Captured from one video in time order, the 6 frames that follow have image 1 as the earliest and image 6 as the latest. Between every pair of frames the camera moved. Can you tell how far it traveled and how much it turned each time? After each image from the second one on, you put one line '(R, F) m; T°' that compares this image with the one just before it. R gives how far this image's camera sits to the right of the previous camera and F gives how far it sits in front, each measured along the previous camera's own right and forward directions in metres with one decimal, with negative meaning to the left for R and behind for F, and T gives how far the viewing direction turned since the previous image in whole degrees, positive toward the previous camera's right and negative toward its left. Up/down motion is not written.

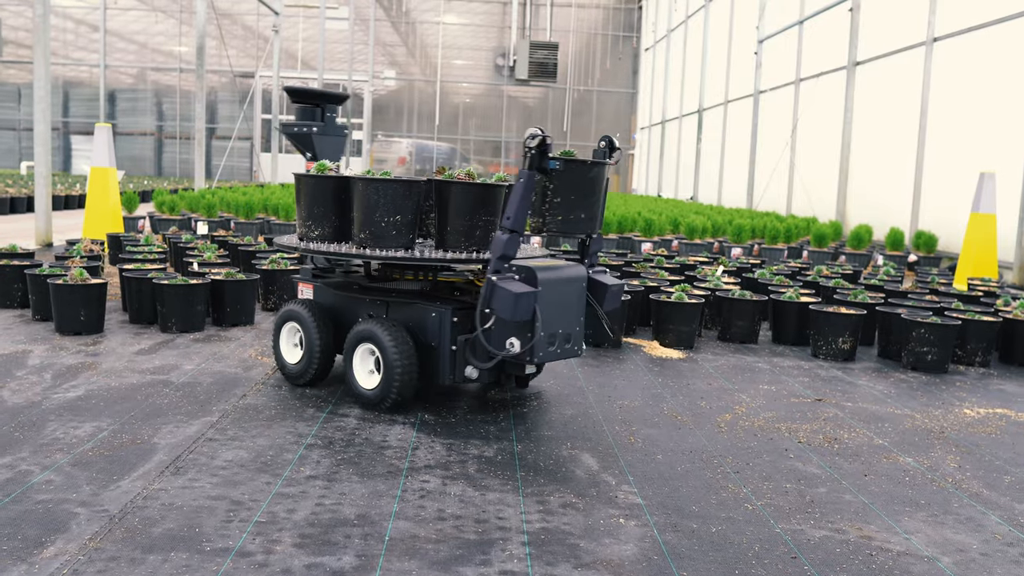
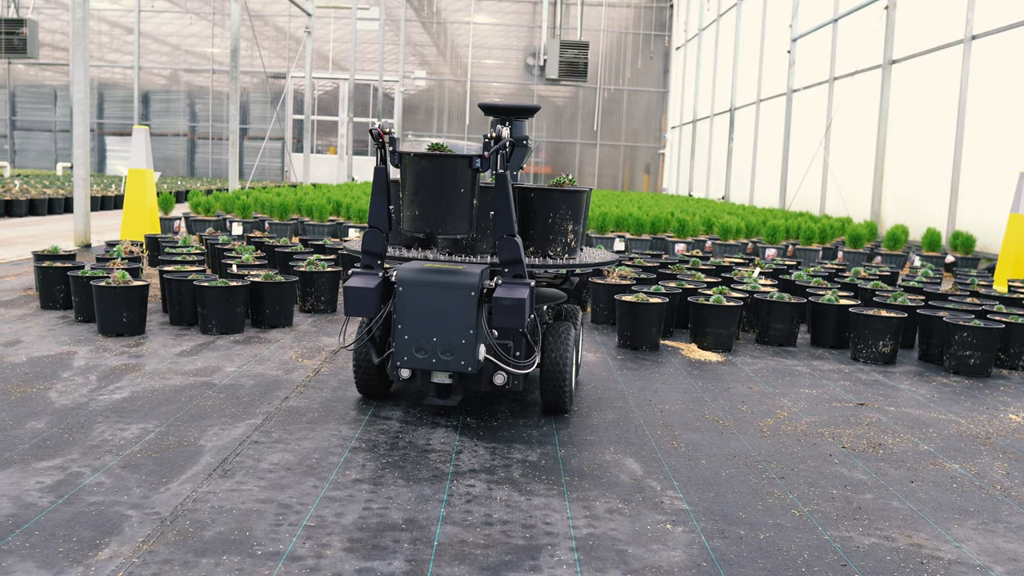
(-0.1, 0.0) m; -2°
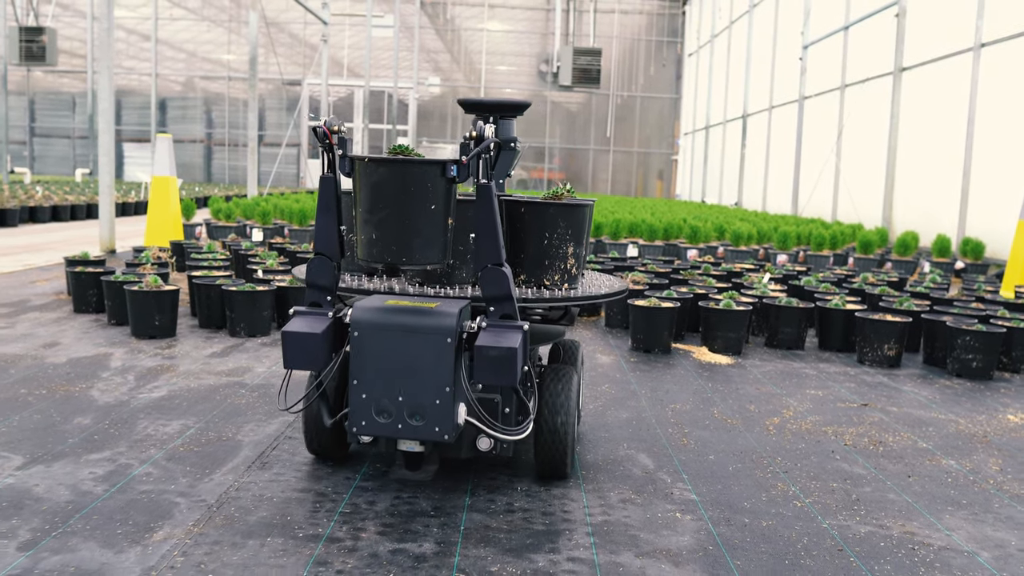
(0.0, -0.3) m; -1°
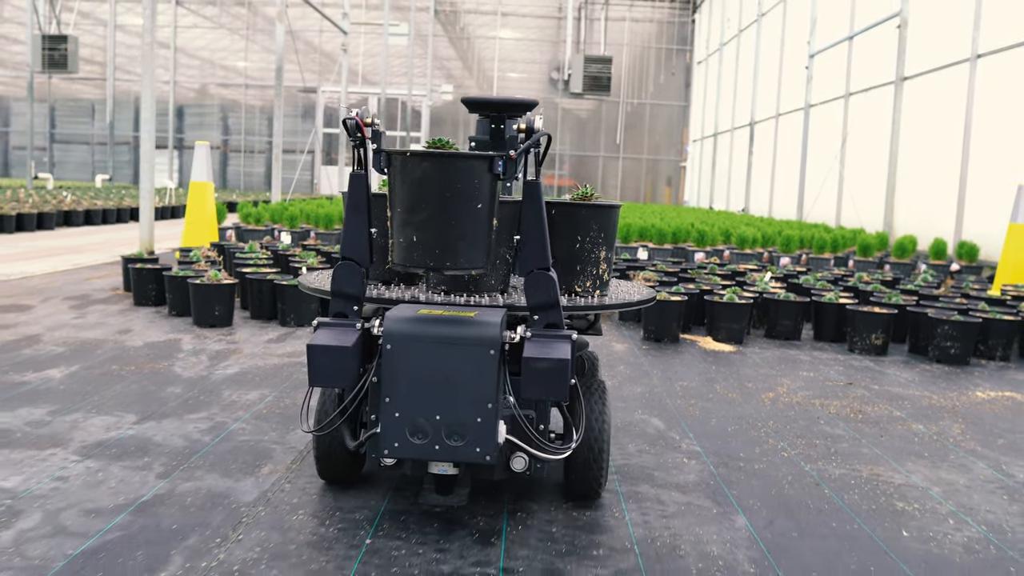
(-0.1, -0.8) m; 0°
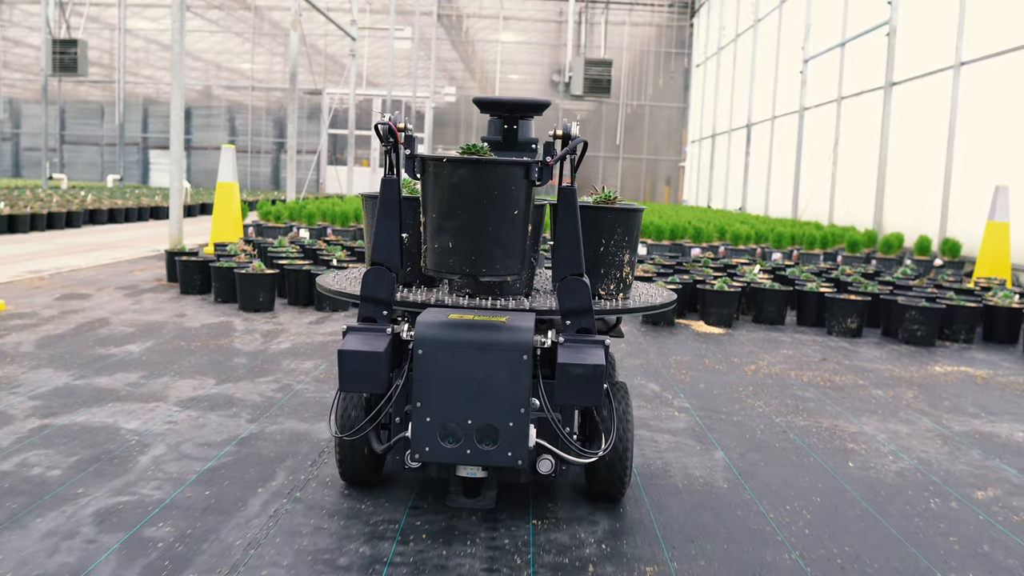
(-0.1, -0.9) m; 0°
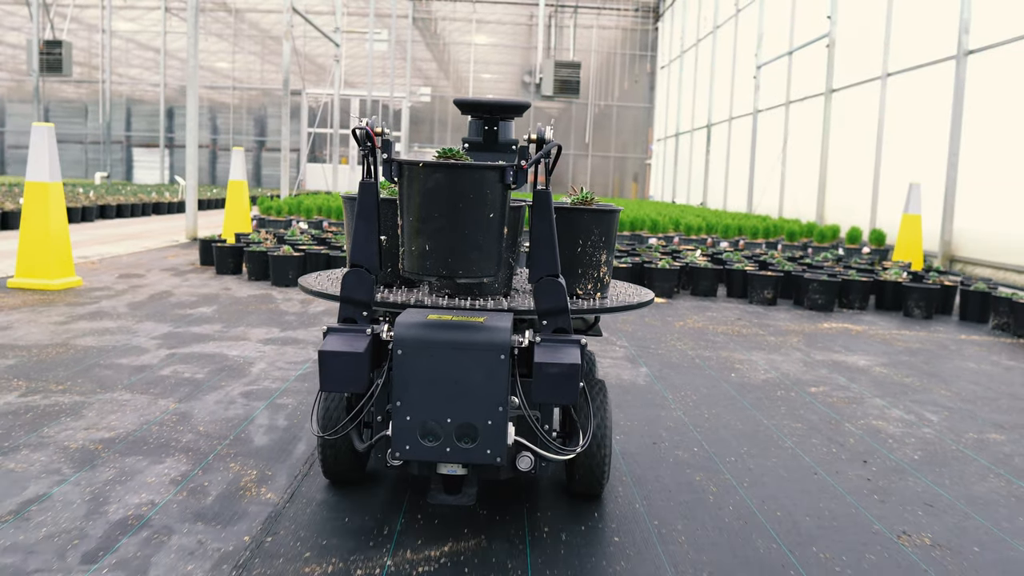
(-0.1, -2.1) m; +2°
